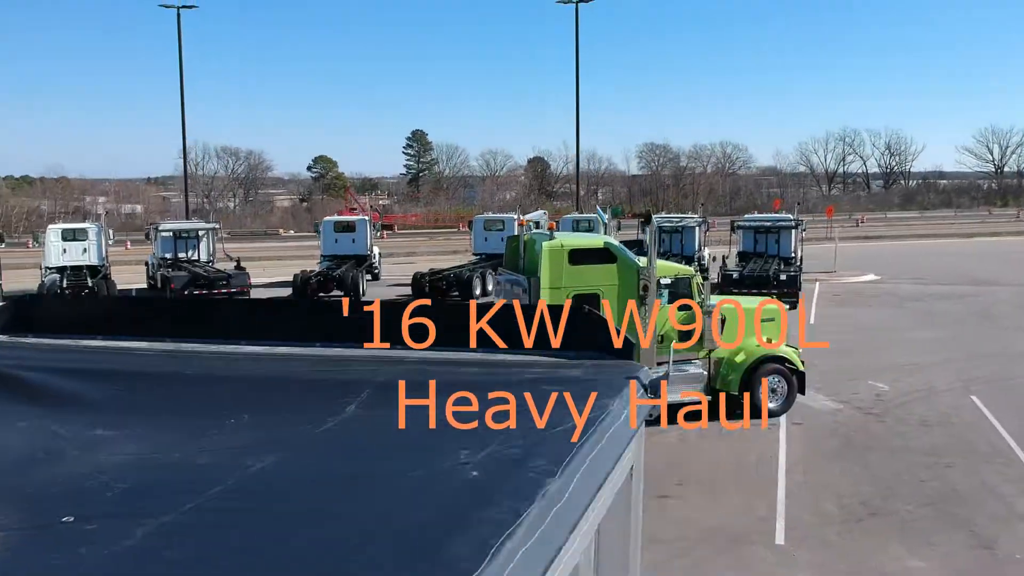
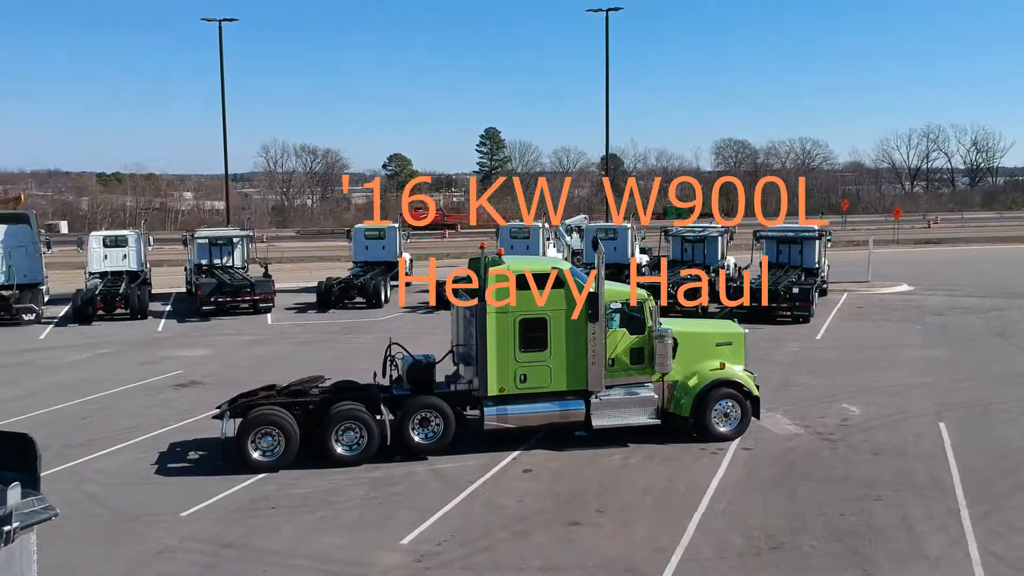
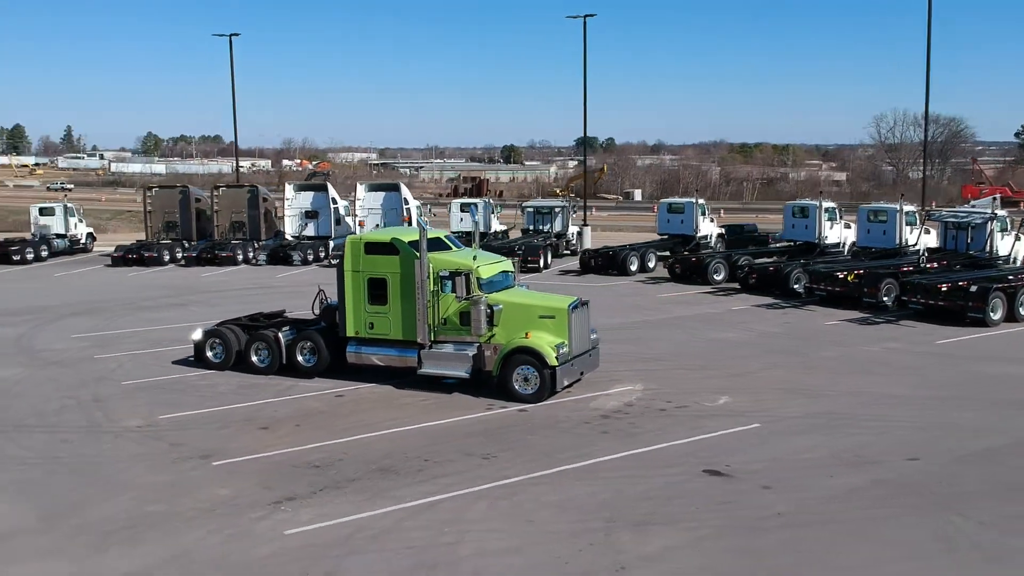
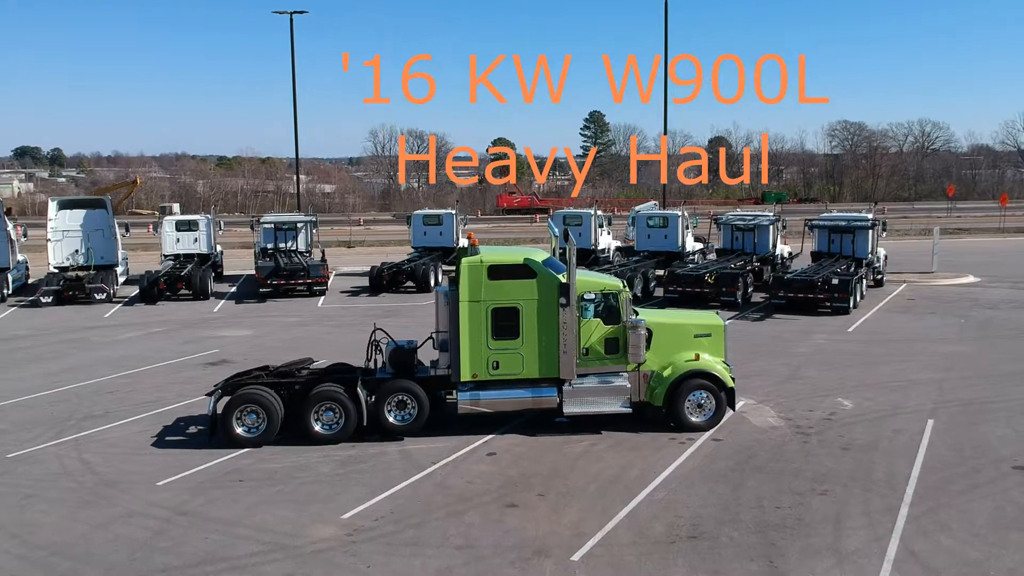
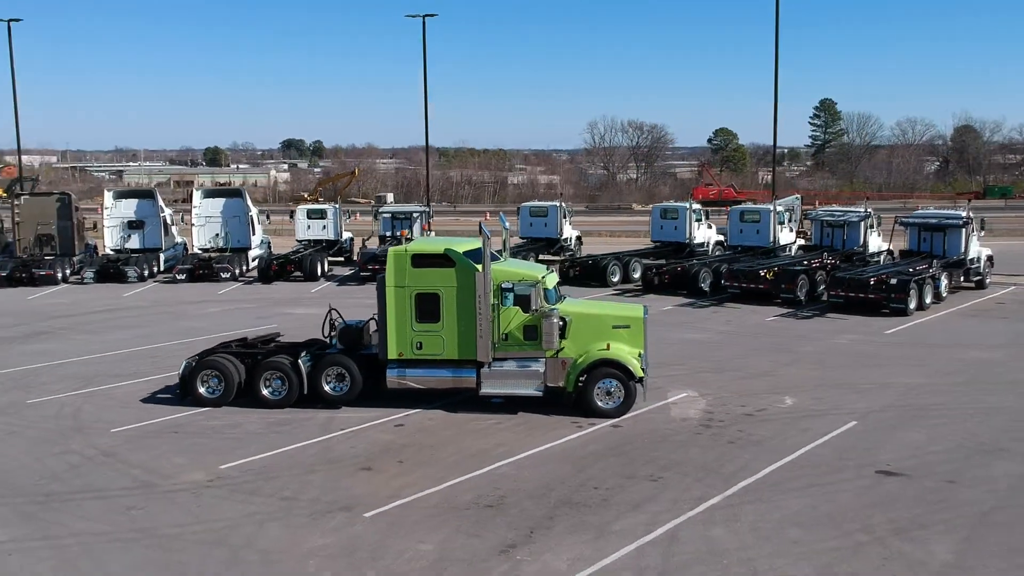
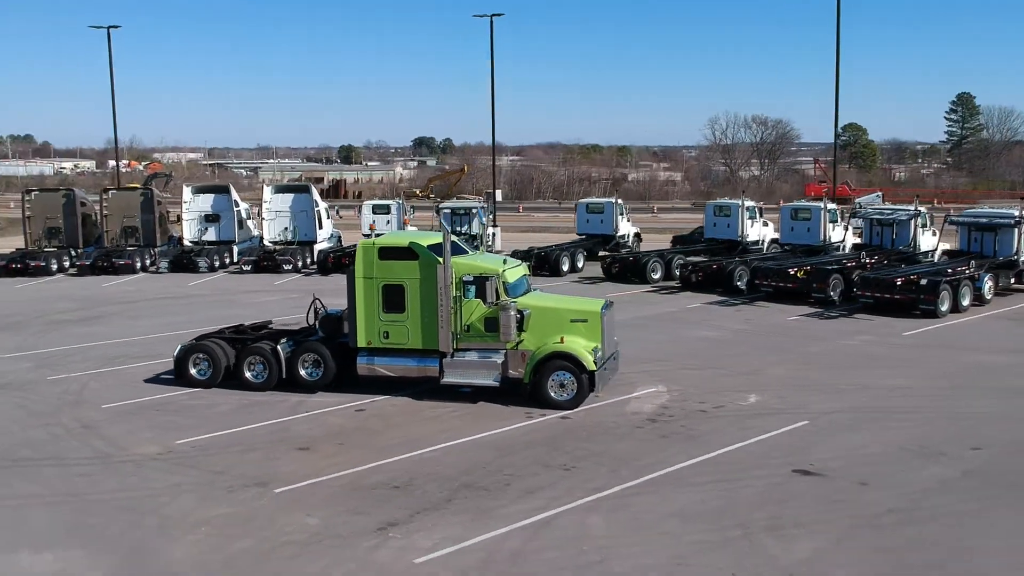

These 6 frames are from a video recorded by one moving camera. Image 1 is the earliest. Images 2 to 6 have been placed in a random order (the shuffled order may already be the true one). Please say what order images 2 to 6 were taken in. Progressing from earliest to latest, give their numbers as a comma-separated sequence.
2, 4, 5, 6, 3
